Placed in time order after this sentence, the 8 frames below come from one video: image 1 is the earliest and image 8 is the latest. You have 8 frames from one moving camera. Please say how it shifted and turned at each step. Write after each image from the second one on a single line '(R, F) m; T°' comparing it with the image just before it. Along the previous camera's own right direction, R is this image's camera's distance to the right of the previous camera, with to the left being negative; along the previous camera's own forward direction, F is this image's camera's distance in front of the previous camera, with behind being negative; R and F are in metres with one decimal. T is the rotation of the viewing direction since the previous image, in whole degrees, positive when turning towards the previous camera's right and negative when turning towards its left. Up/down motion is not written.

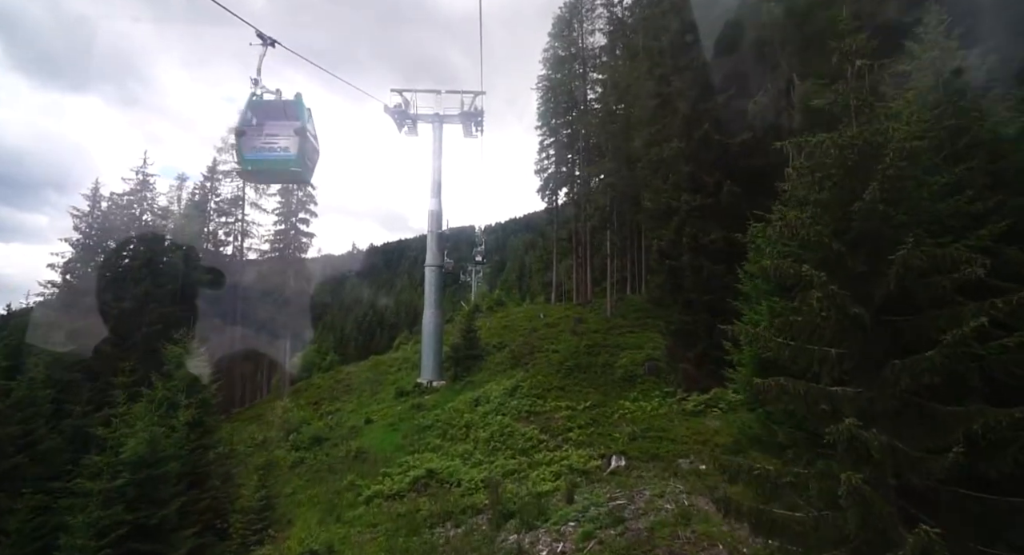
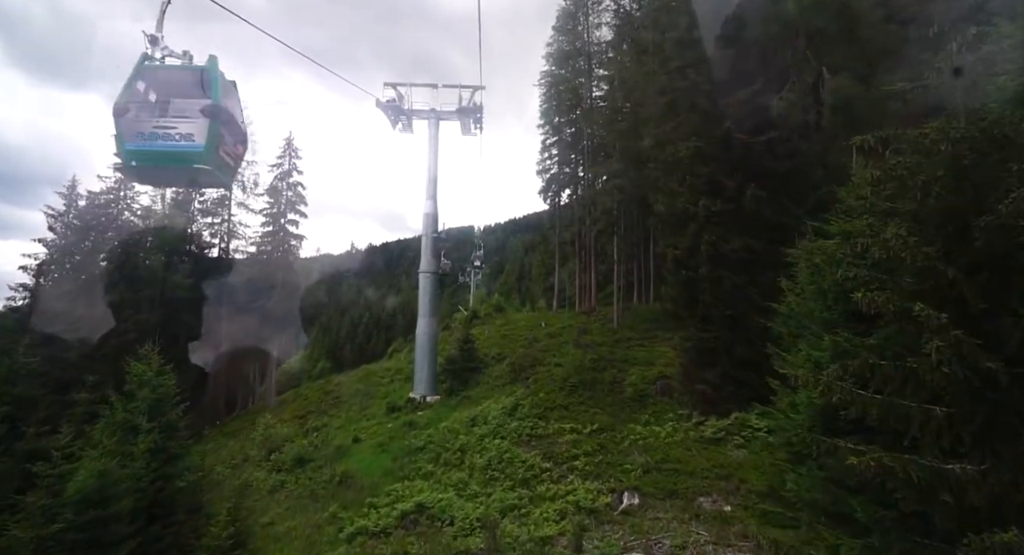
(0.0, +1.4) m; 0°
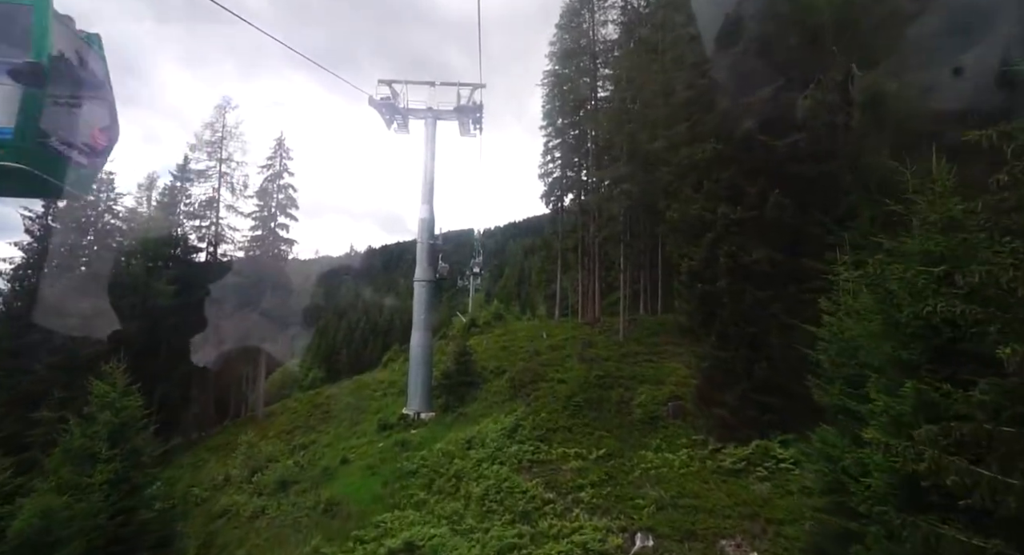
(0.0, +1.1) m; 0°
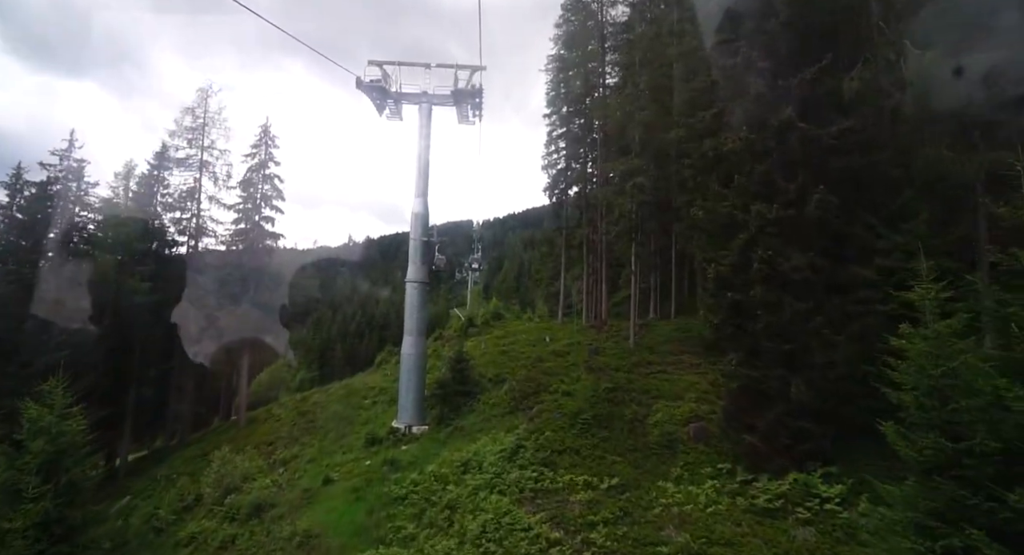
(-0.1, +1.6) m; 0°
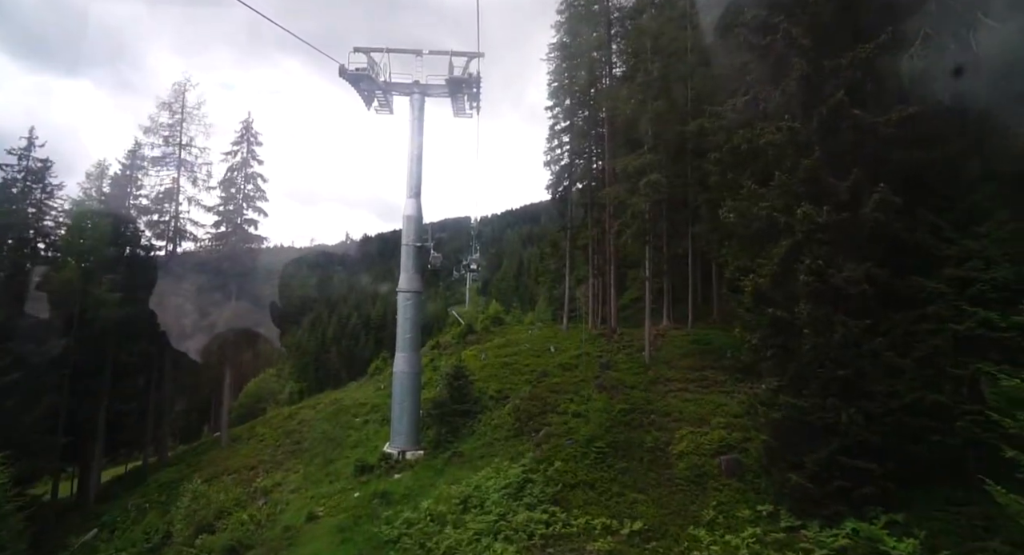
(-0.1, +1.6) m; 0°
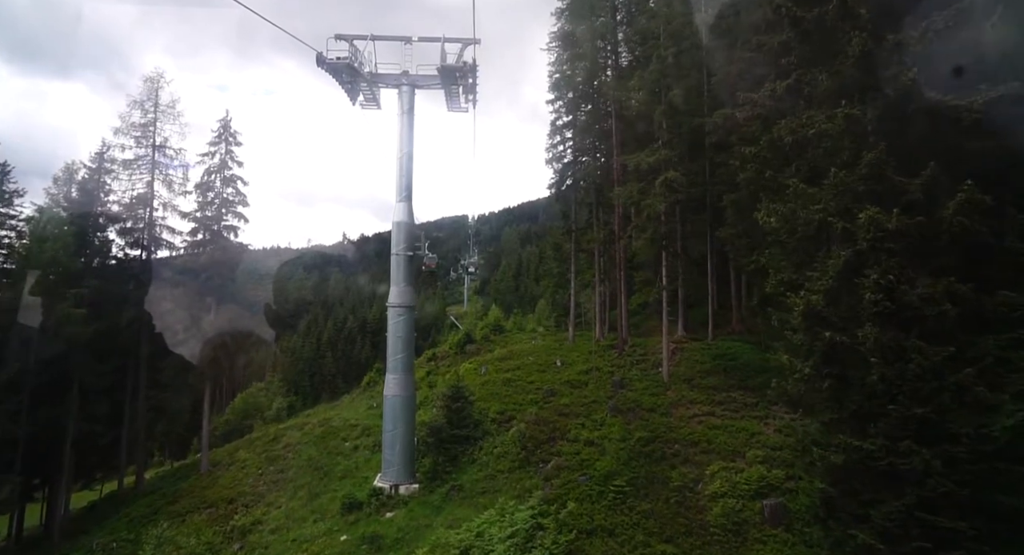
(-0.1, +1.6) m; 0°
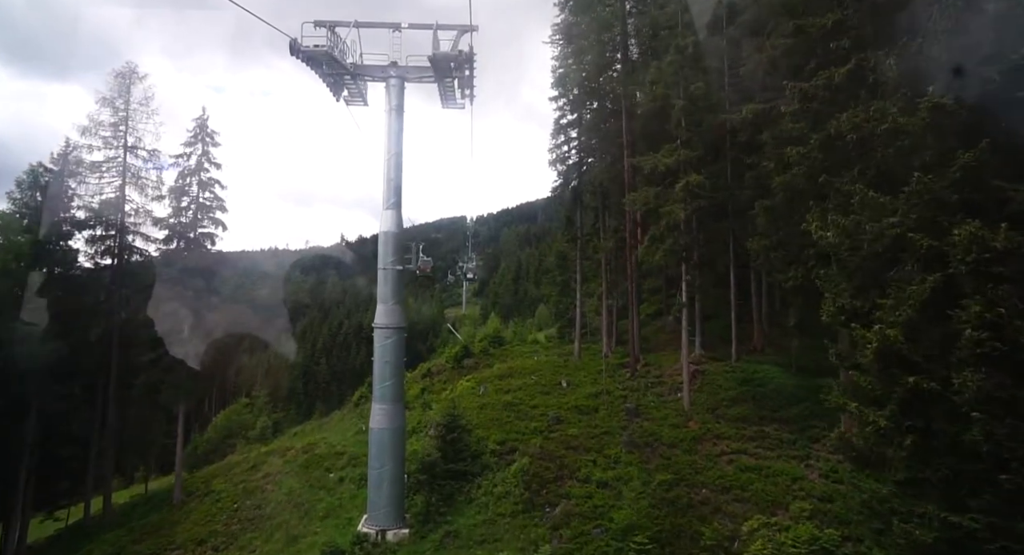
(-0.1, +1.6) m; 0°
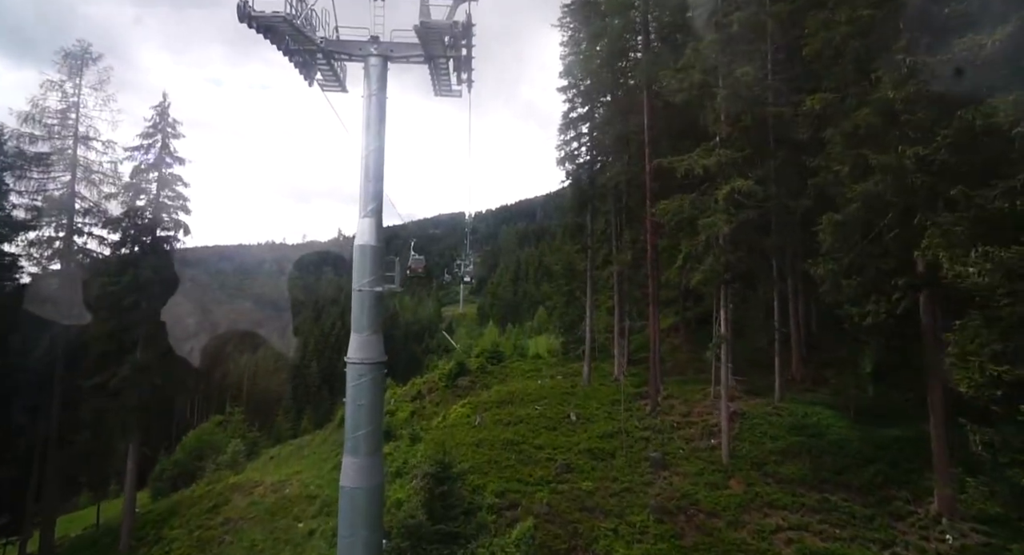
(-0.1, +2.3) m; 0°
